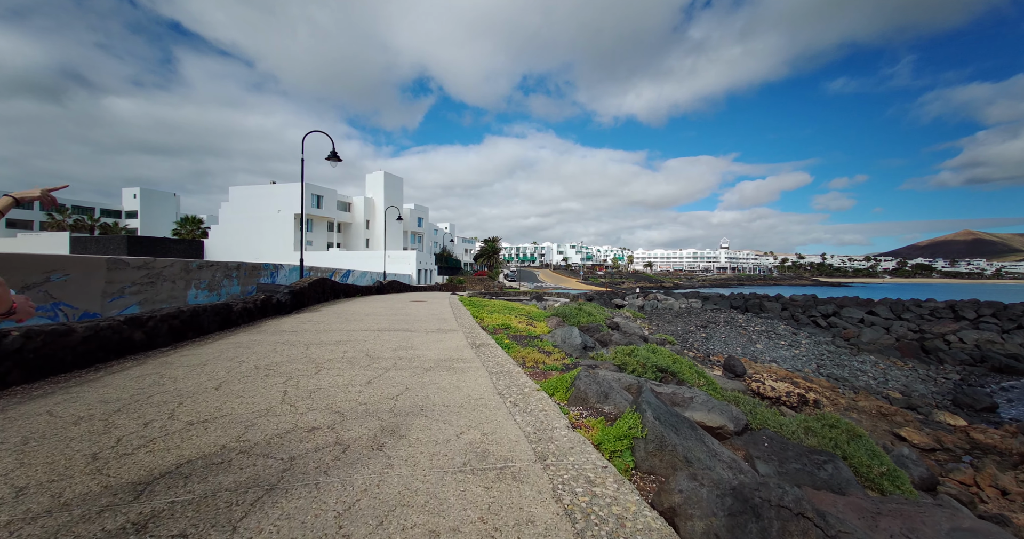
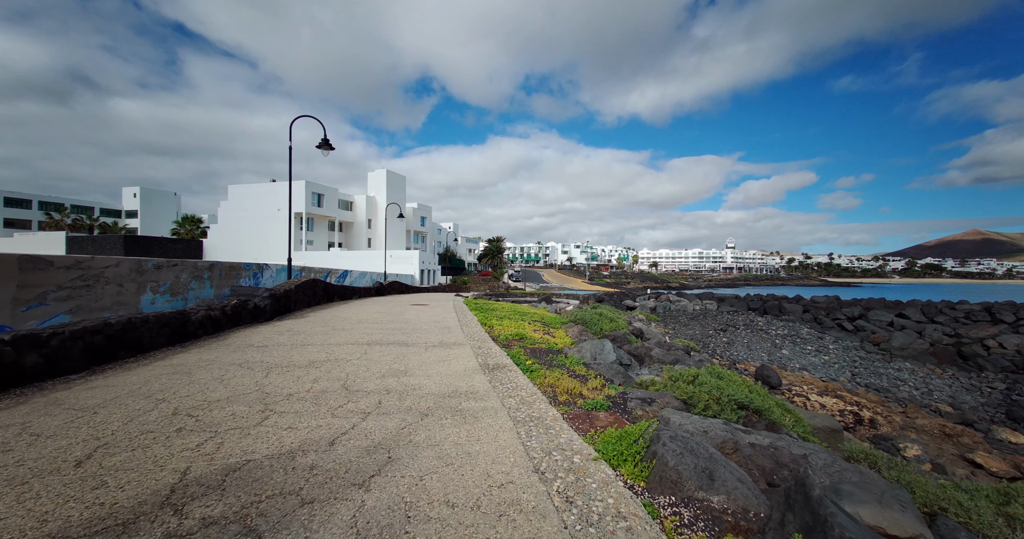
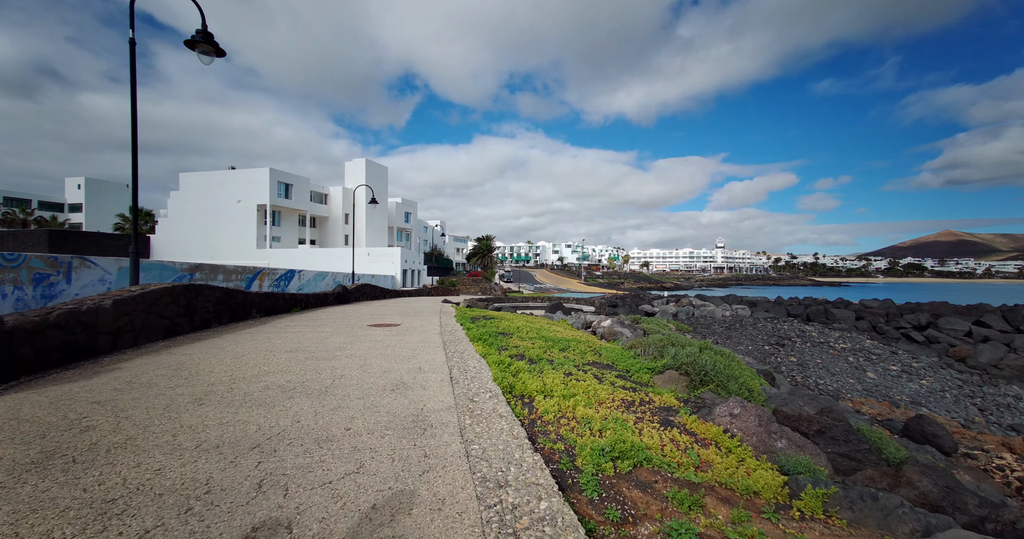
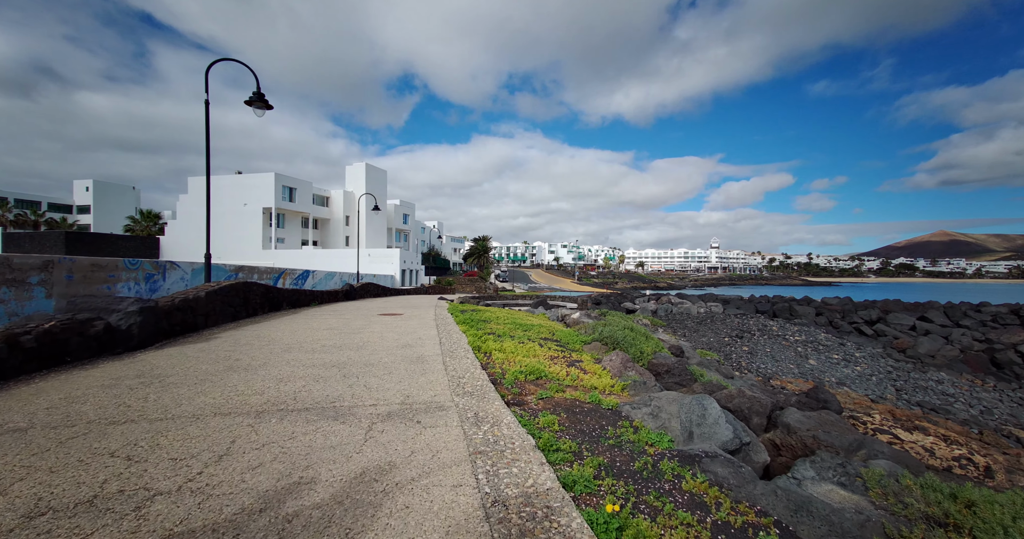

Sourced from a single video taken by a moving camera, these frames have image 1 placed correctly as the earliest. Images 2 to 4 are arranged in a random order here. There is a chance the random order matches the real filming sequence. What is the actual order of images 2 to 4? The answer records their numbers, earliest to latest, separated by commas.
2, 4, 3
